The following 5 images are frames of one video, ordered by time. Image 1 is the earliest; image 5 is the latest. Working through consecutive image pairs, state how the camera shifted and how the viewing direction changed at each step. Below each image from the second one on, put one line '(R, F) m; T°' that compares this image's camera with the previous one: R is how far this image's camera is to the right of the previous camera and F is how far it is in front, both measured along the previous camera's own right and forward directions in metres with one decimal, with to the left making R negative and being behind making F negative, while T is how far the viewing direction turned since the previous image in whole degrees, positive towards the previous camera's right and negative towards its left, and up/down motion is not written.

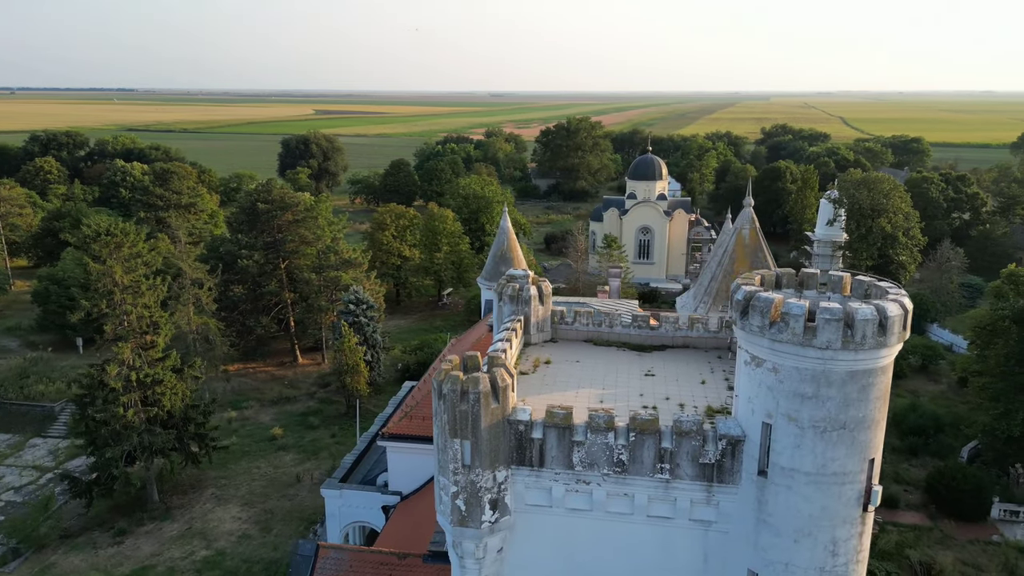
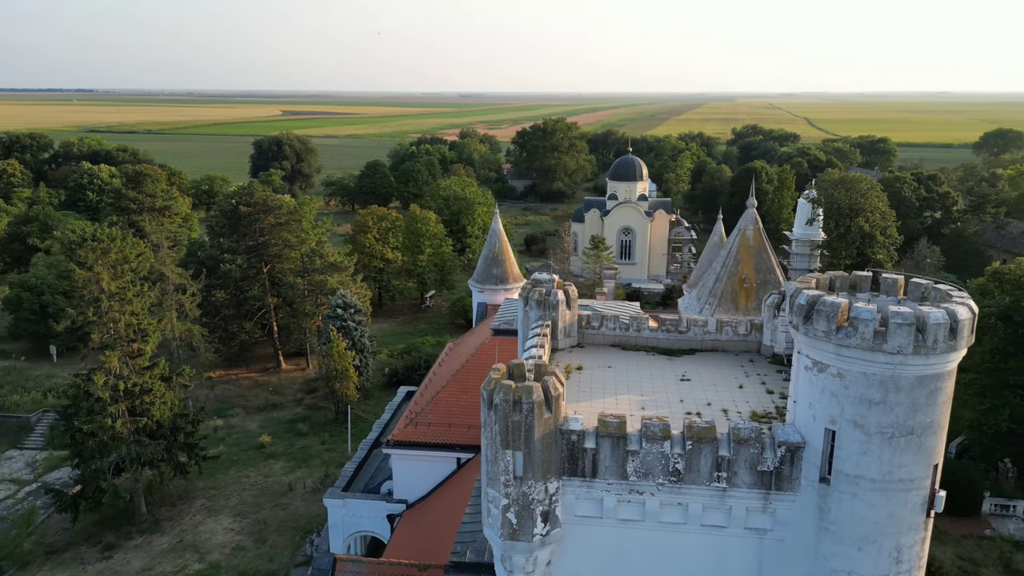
(-0.9, +0.3) m; +2°
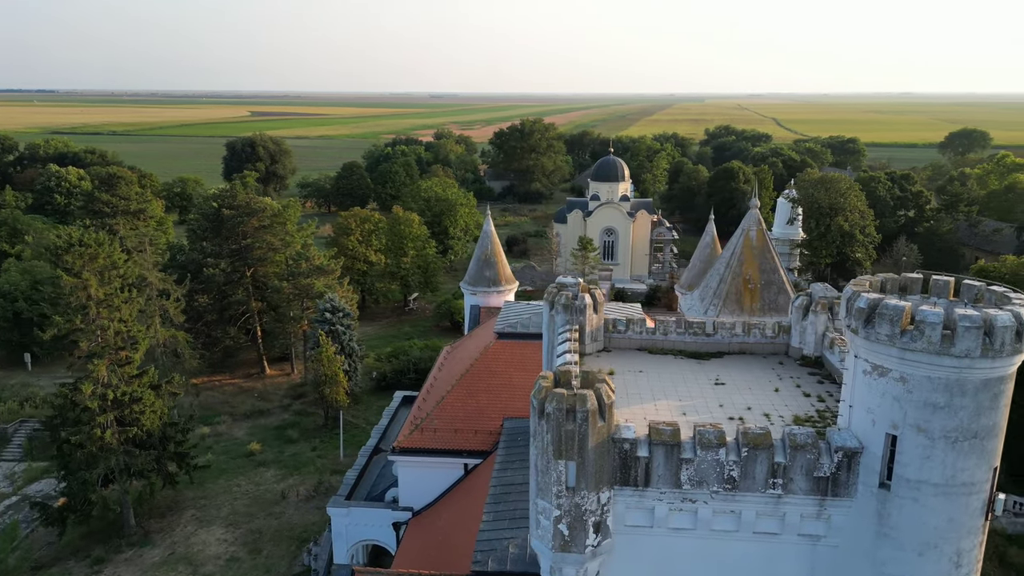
(-0.9, +0.2) m; +2°
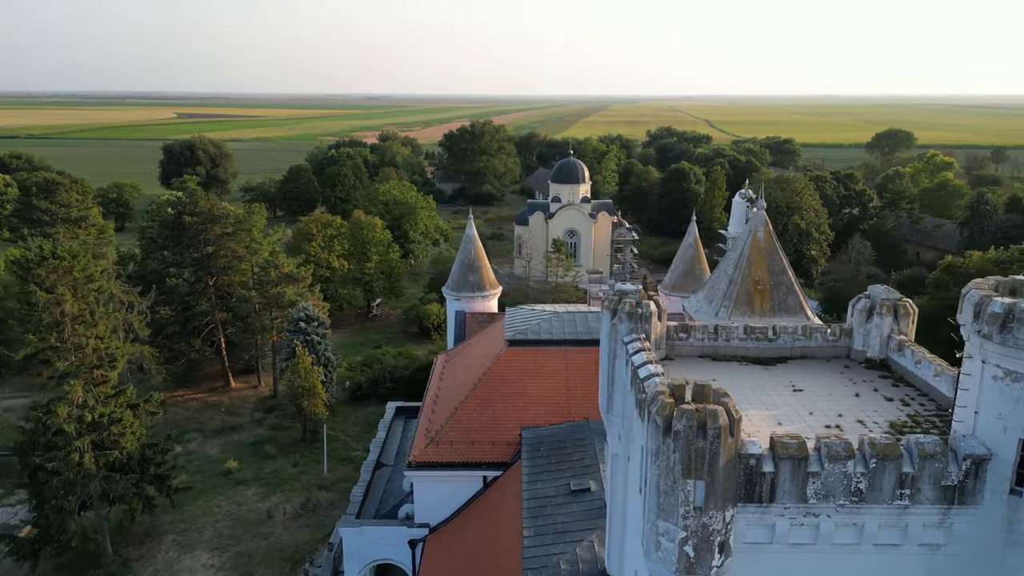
(-1.9, +0.5) m; +5°
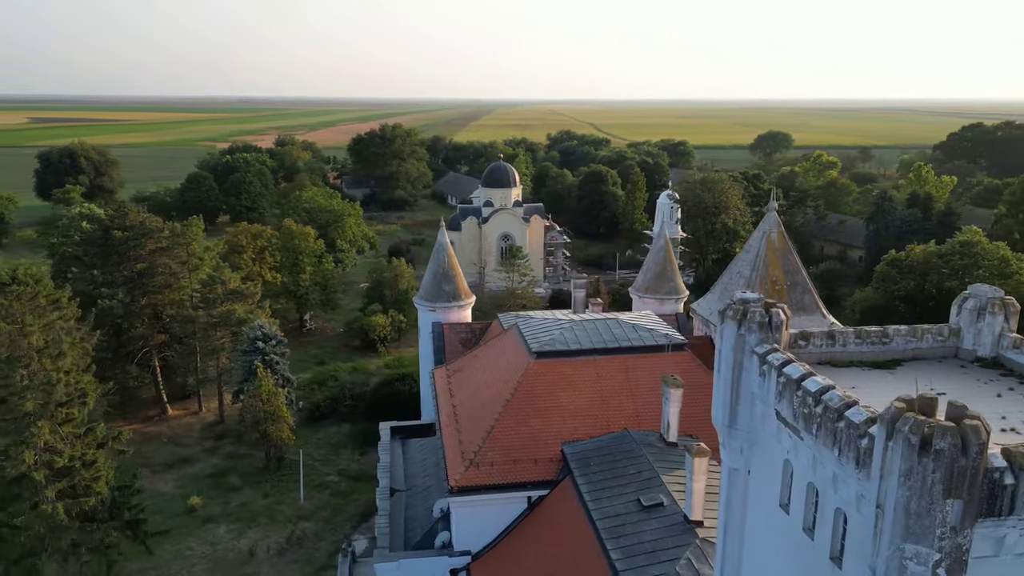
(-3.5, +1.0) m; +8°
